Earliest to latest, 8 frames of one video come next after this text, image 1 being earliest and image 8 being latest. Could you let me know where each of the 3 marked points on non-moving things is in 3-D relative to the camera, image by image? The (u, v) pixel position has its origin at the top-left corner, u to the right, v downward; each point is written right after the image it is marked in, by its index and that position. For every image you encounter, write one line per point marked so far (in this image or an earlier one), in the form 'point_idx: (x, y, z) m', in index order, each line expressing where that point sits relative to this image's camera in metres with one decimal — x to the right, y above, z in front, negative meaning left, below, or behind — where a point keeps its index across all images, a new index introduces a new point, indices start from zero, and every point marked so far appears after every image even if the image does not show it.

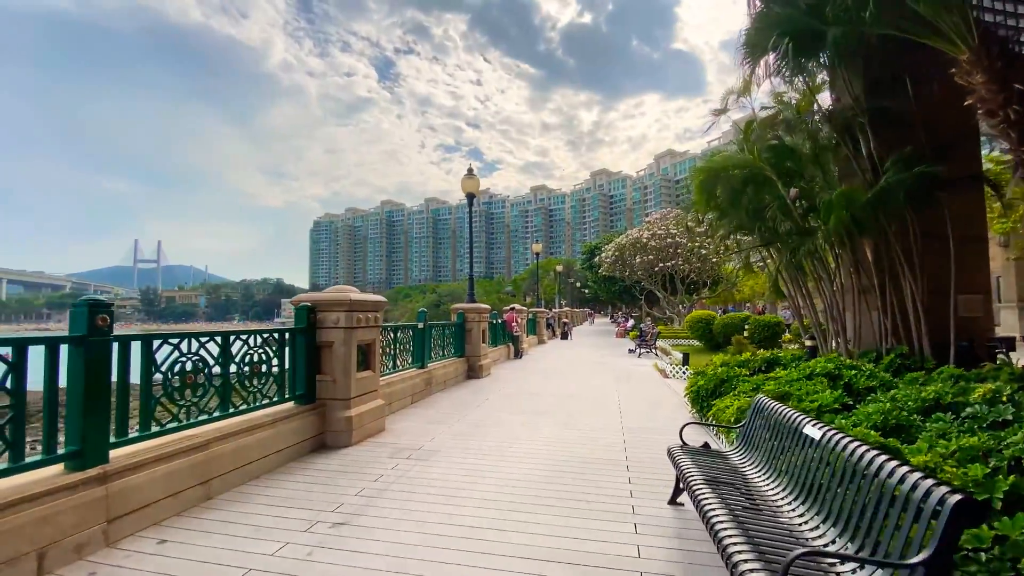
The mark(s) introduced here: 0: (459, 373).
0: (-1.1, -1.8, +10.0) m
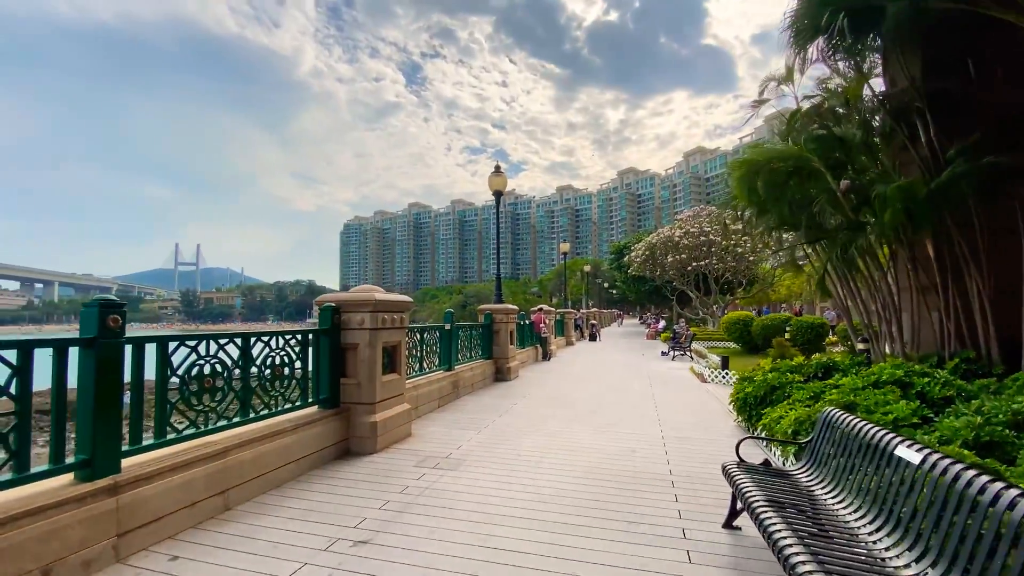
0: (-0.5, -1.8, +9.7) m
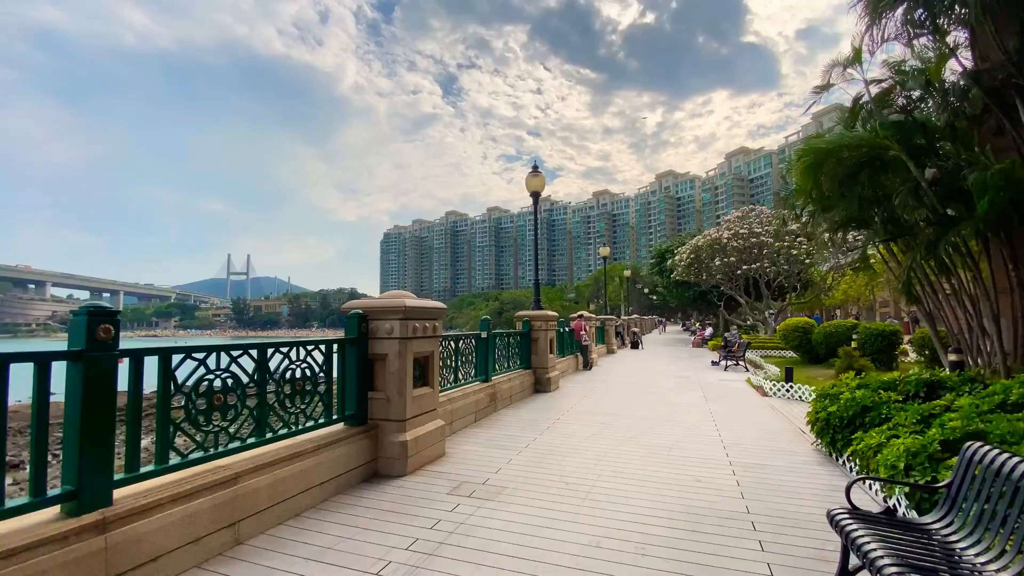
0: (+0.3, -1.9, +9.1) m
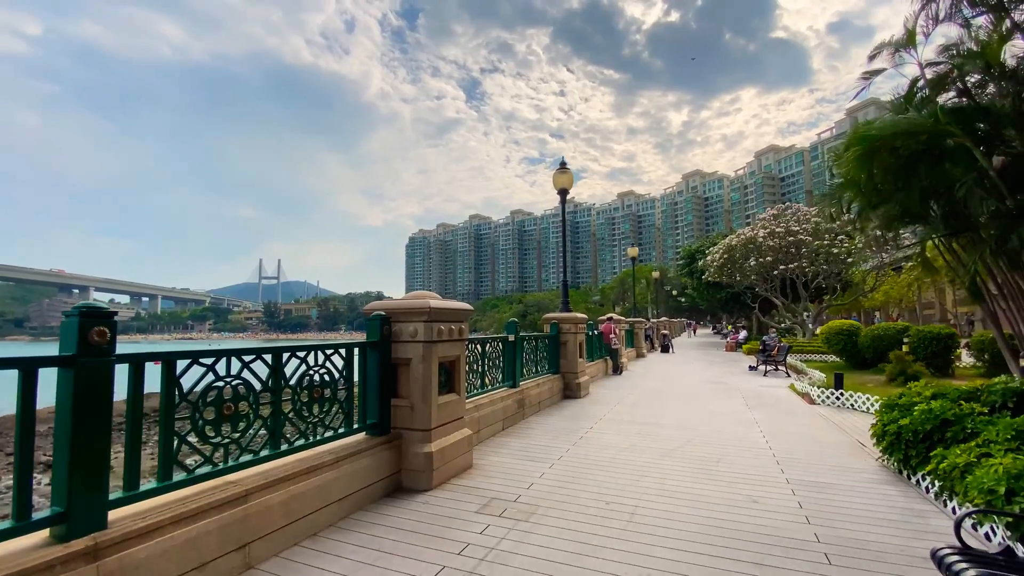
0: (+0.8, -2.0, +8.7) m
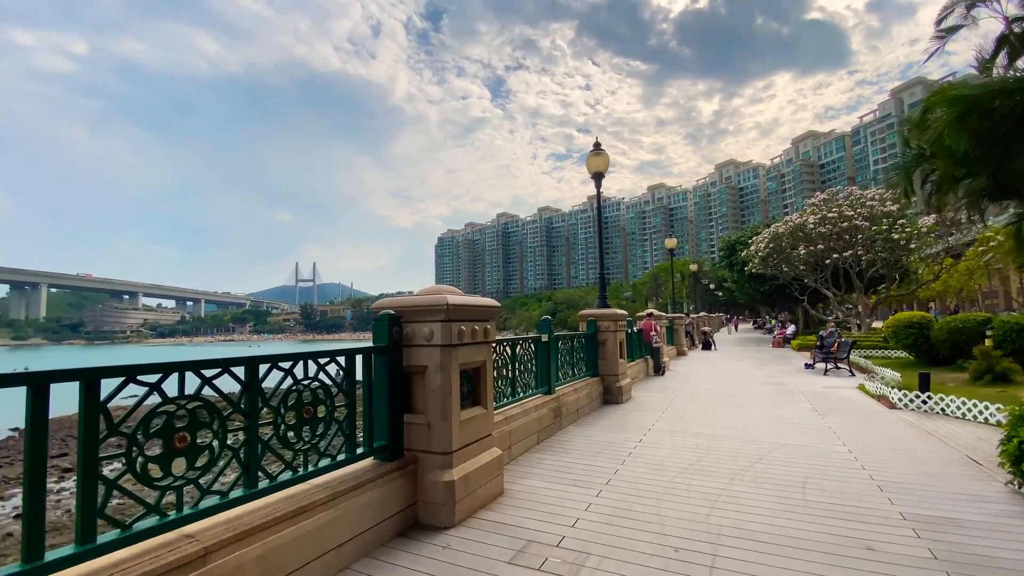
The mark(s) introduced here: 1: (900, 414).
0: (+1.4, -1.8, +7.8) m
1: (+6.2, -2.0, +7.4) m
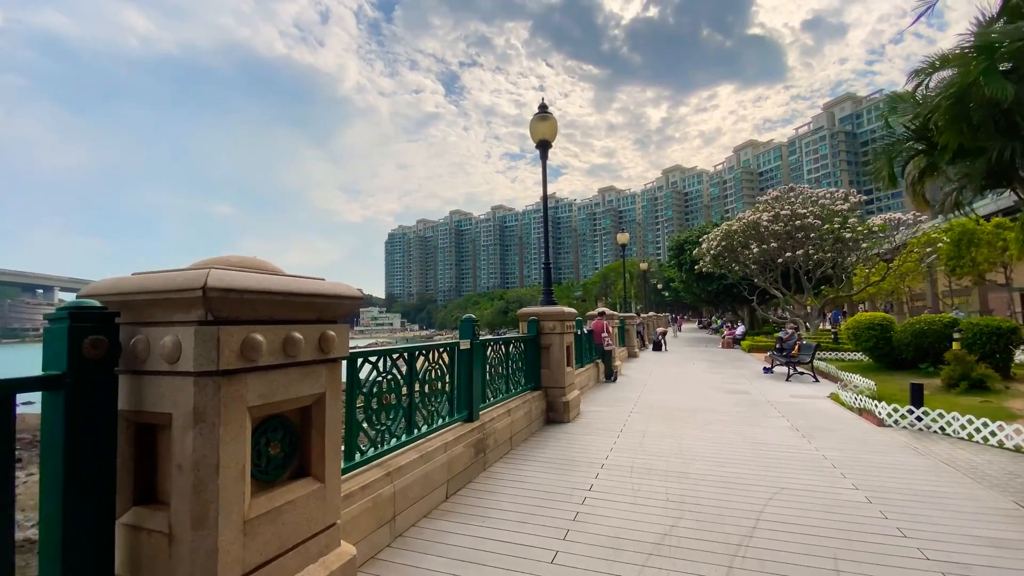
0: (+0.3, -1.7, +6.2) m
1: (+5.1, -1.9, +6.2) m
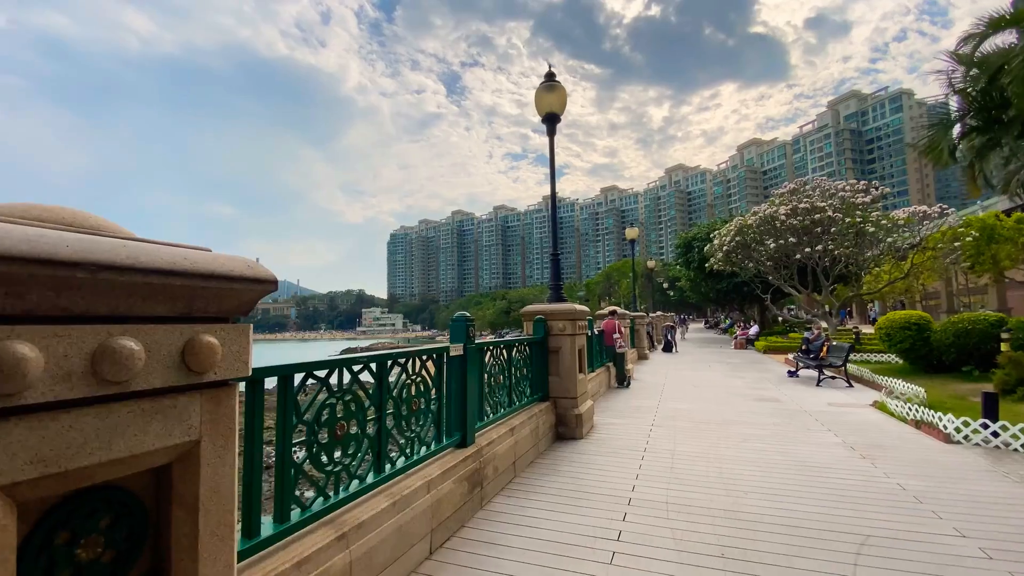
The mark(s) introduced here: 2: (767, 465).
0: (+0.3, -1.6, +5.2) m
1: (+5.1, -1.9, +5.3) m
2: (+2.6, -1.8, +4.8) m
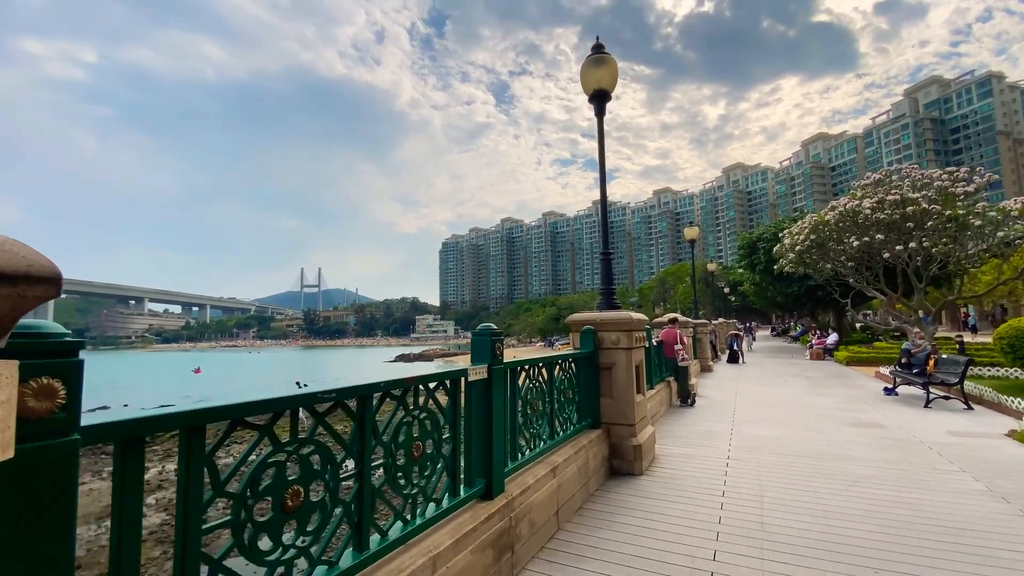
0: (+0.7, -1.7, +4.3) m
1: (+5.5, -1.9, +3.9) m
2: (+3.0, -1.8, +3.7) m
